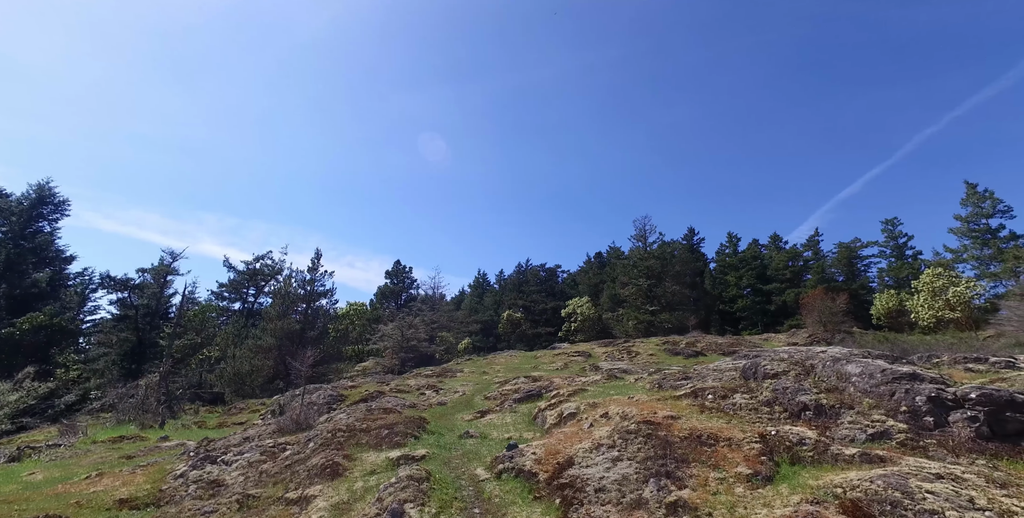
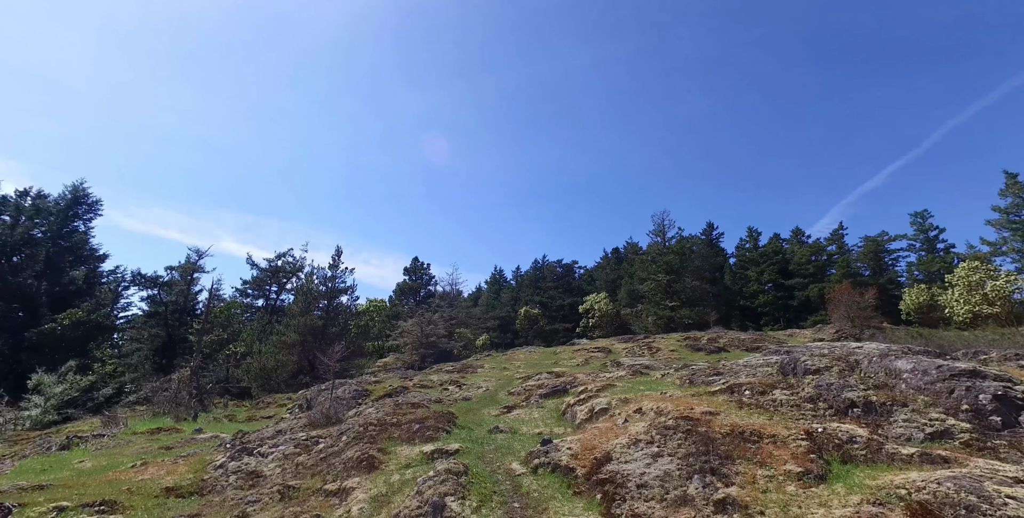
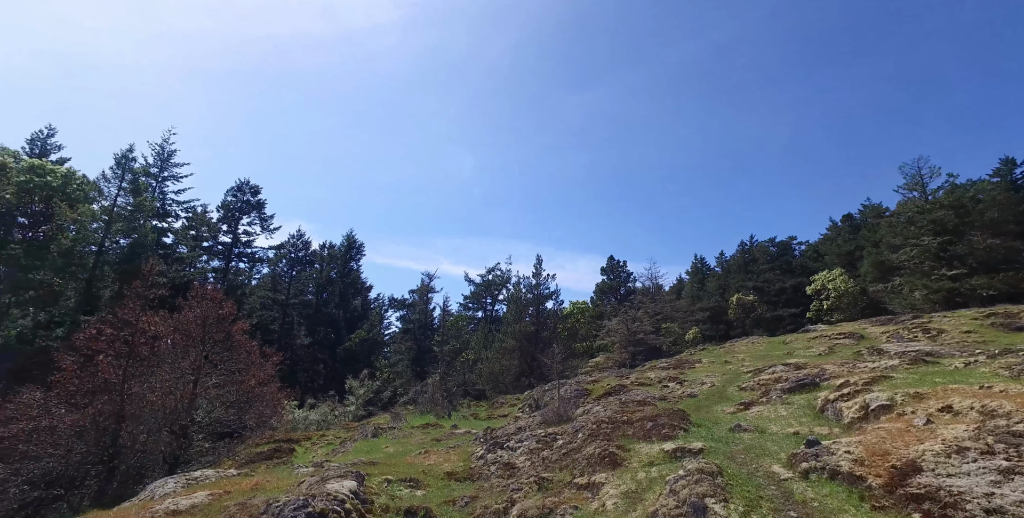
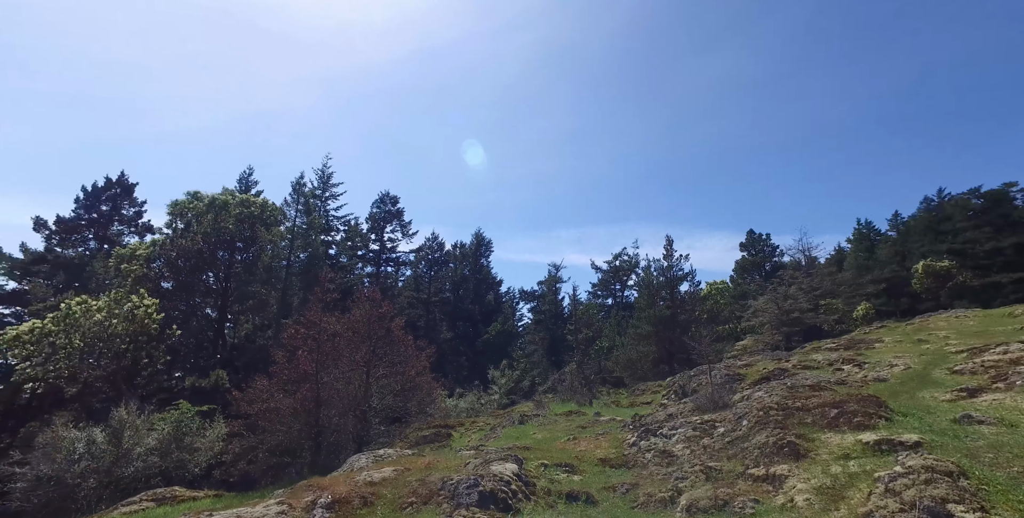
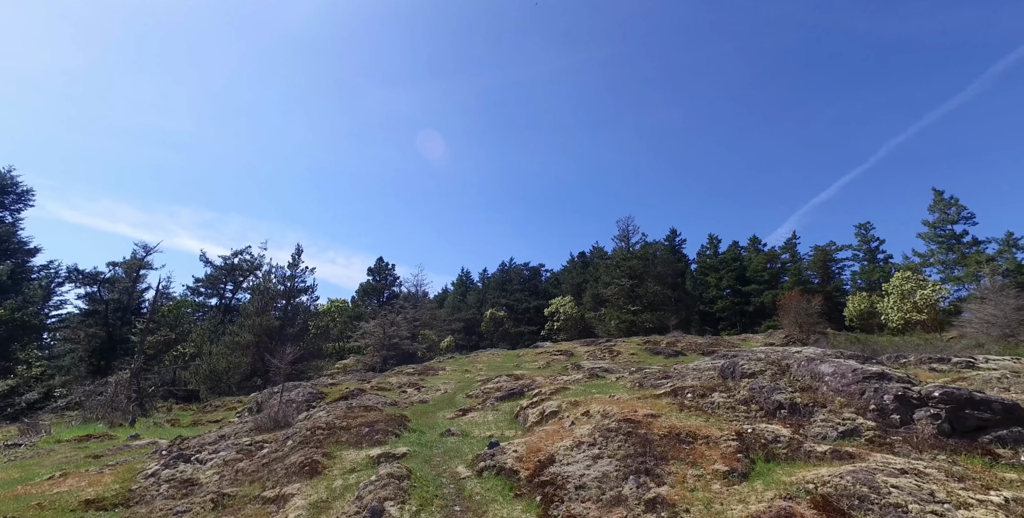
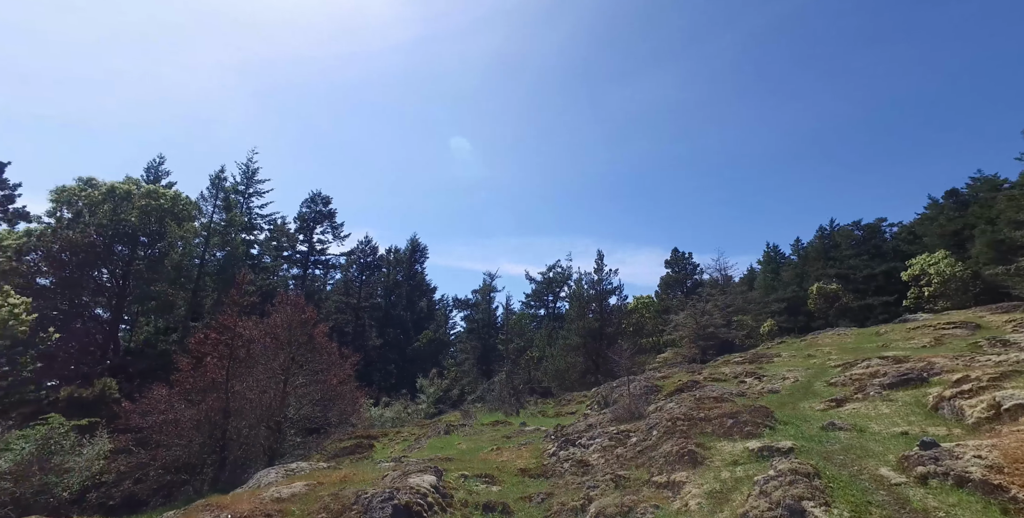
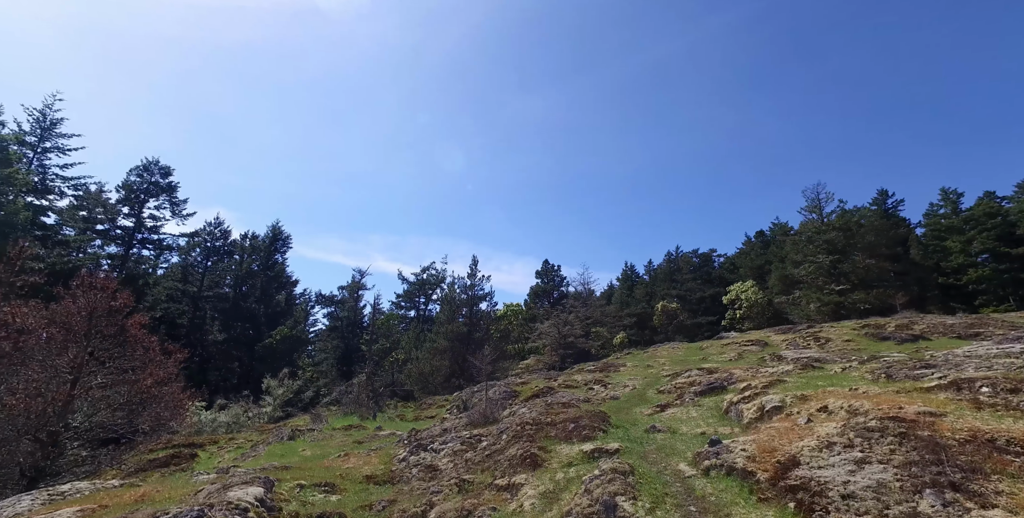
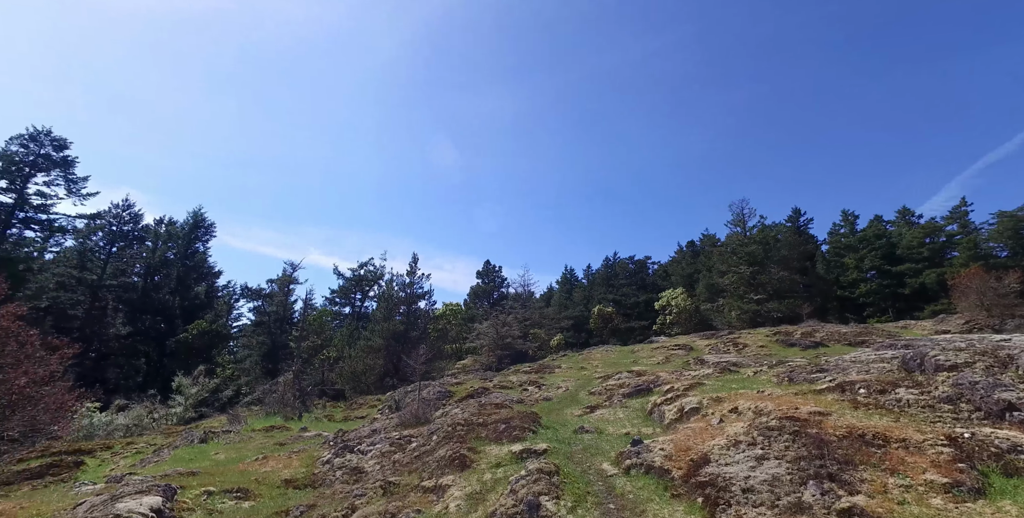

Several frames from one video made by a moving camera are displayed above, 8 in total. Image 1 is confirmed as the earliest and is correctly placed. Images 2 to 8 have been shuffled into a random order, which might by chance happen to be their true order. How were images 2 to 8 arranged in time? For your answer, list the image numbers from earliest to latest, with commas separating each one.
5, 2, 8, 7, 3, 6, 4
